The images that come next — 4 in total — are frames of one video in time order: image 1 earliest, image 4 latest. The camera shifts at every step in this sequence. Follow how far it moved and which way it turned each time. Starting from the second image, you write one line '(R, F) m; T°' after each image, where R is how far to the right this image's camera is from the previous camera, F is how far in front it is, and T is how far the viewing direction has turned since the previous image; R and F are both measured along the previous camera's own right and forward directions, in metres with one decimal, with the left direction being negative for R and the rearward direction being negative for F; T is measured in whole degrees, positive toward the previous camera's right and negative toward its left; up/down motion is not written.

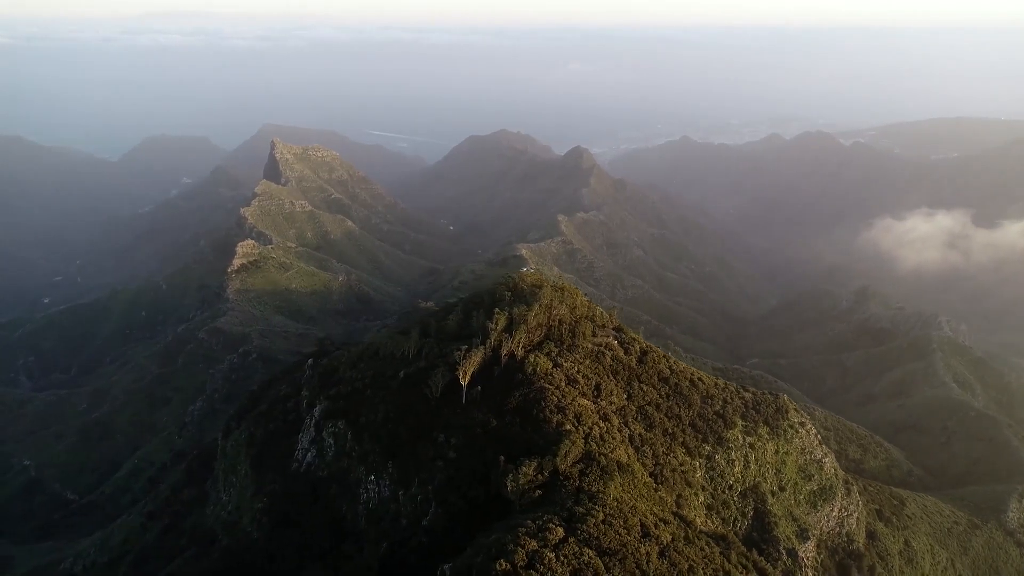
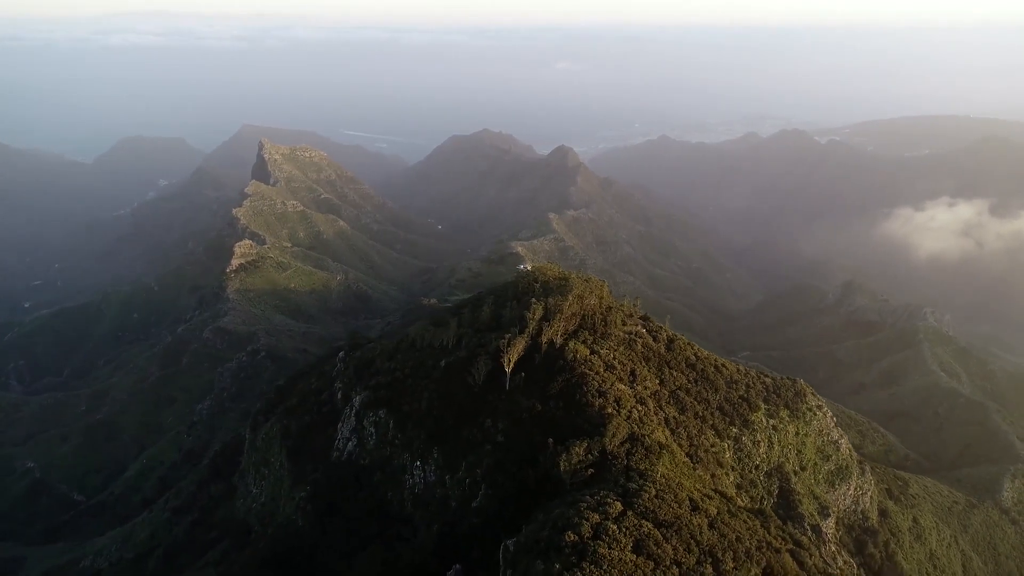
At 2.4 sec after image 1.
(-3.8, -1.3) m; +2°
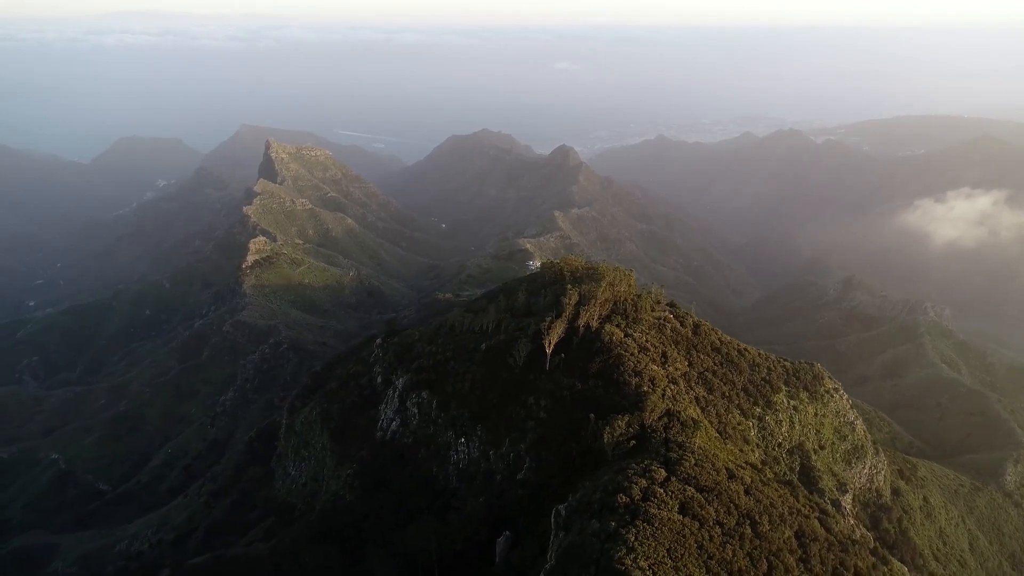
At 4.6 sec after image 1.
(-2.9, -2.2) m; 0°
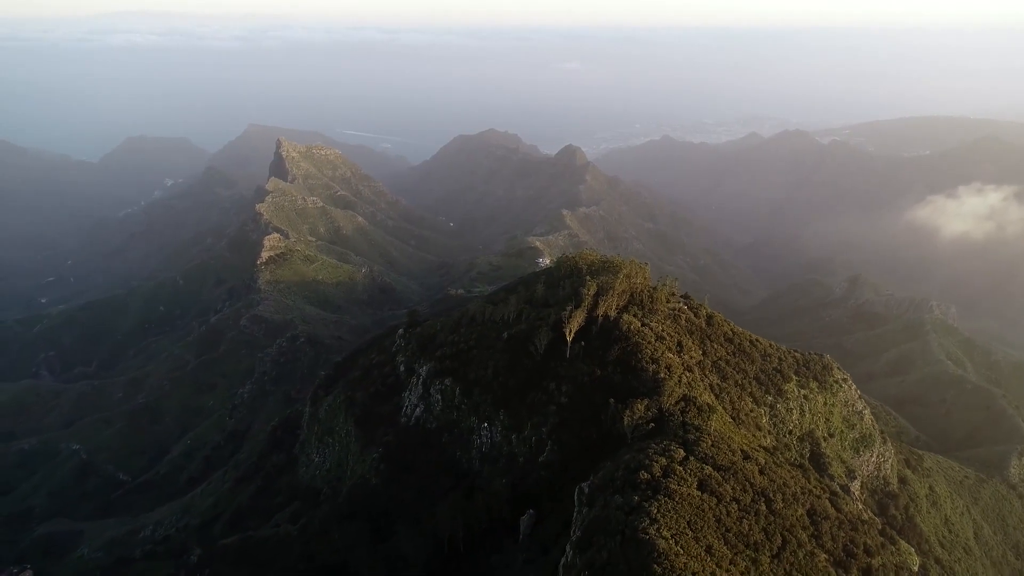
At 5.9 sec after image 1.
(-1.2, -1.7) m; 0°
